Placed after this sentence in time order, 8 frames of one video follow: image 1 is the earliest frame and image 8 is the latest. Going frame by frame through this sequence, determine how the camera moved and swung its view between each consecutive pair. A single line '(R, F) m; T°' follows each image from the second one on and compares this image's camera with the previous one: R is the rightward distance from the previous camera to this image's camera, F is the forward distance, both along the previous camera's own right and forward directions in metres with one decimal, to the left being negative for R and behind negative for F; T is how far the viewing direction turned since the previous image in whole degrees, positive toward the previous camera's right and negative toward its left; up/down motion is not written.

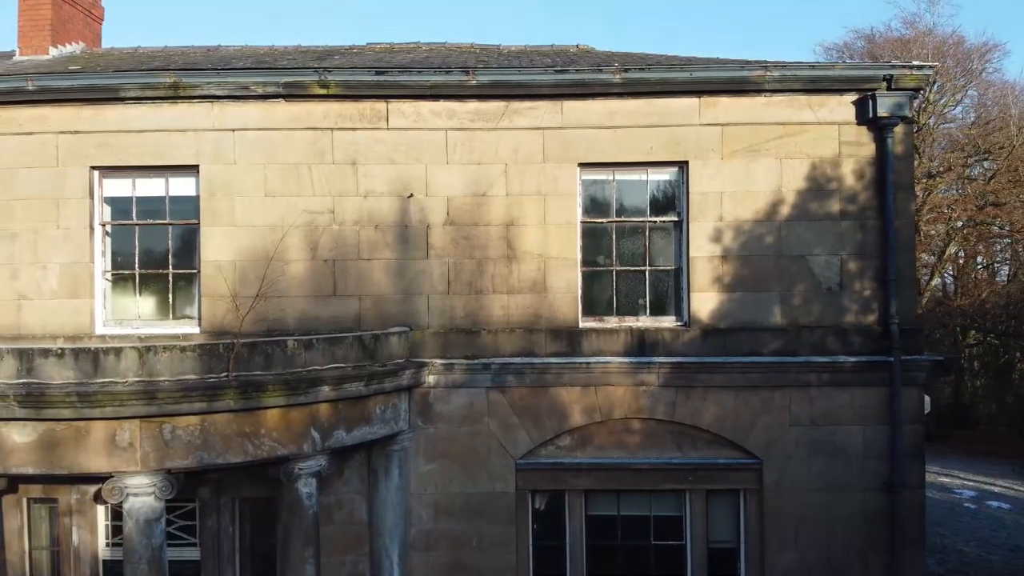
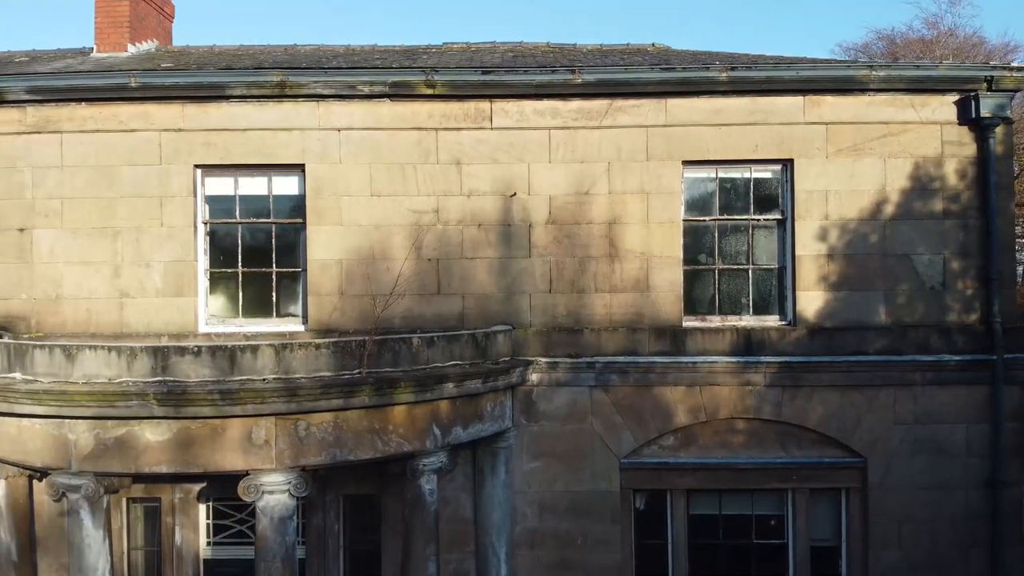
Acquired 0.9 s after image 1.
(-0.7, 0.0) m; +1°
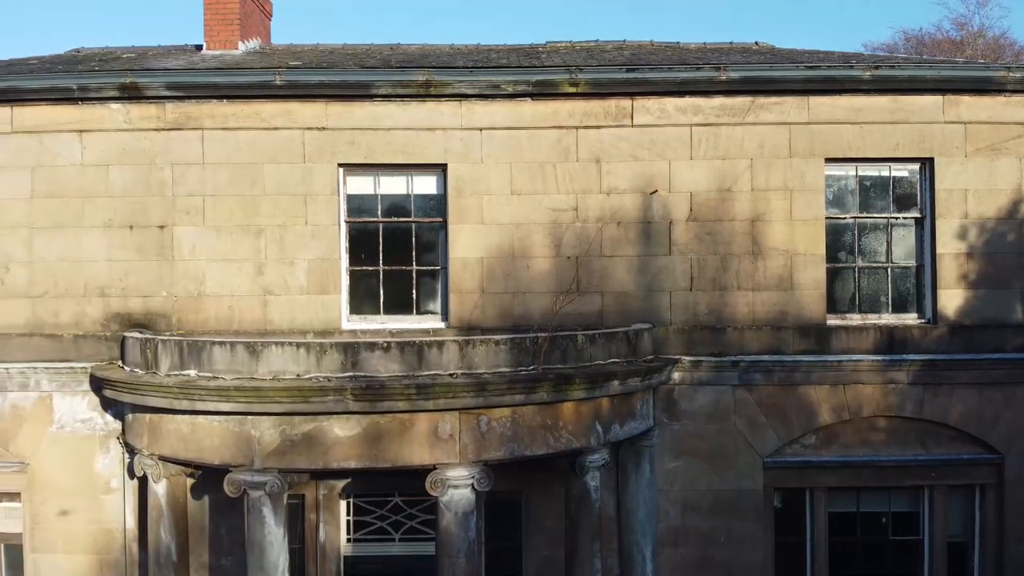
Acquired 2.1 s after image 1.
(-0.9, 0.0) m; +1°
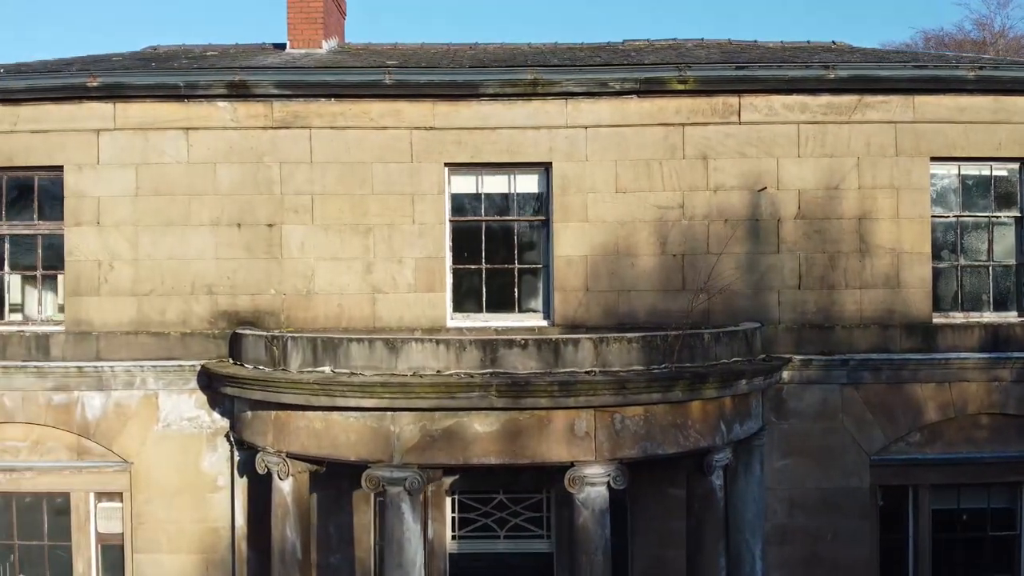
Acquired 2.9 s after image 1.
(-0.7, 0.0) m; +1°
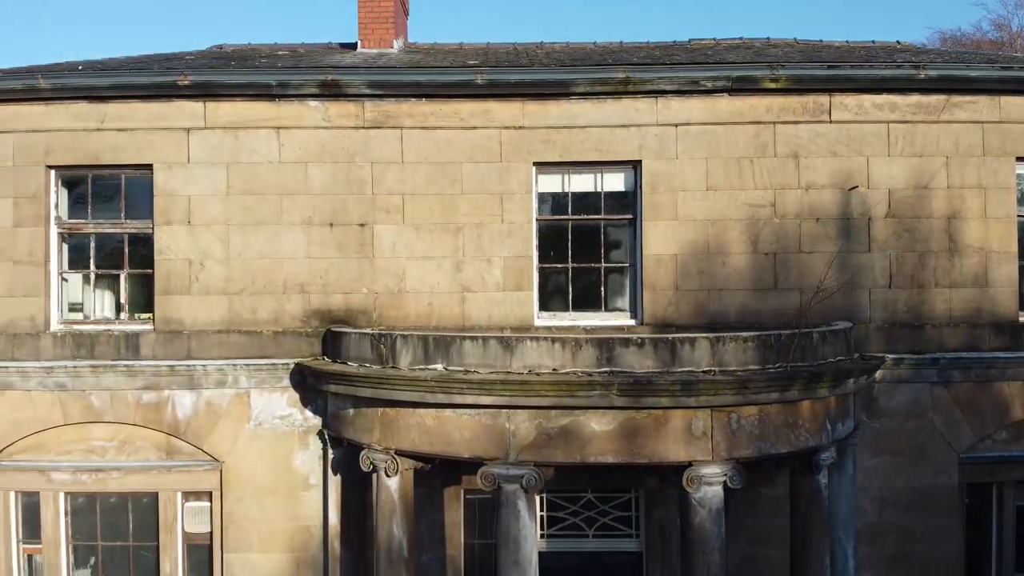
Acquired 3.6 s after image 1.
(-0.6, 0.0) m; +1°
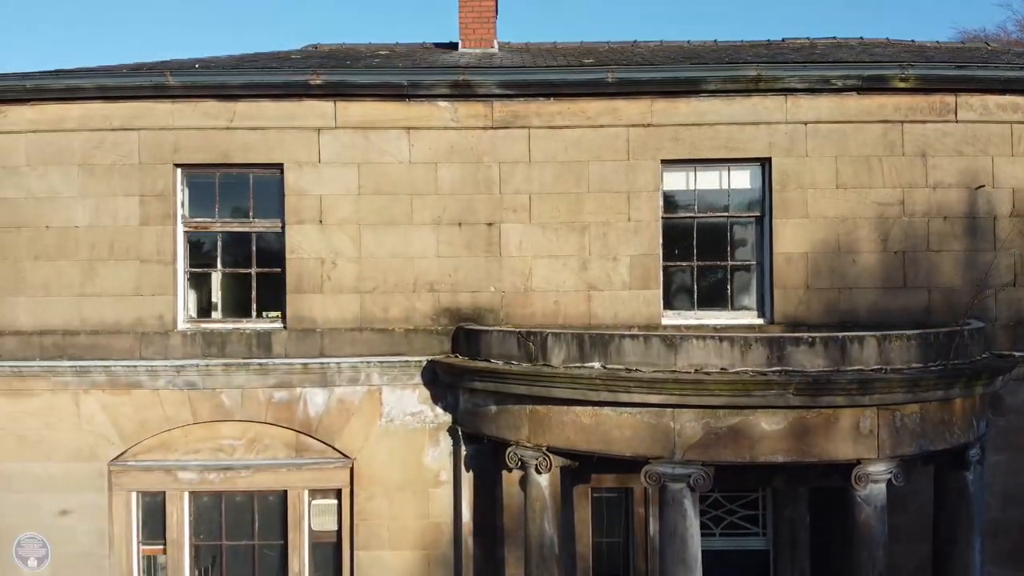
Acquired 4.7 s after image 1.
(-0.9, 0.0) m; +1°
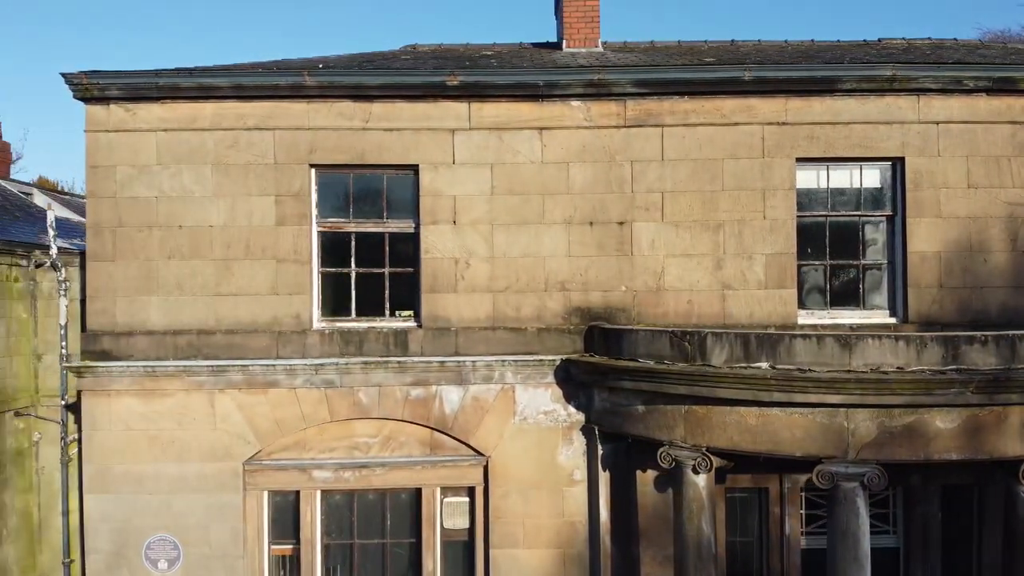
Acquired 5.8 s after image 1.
(-0.9, 0.0) m; +1°
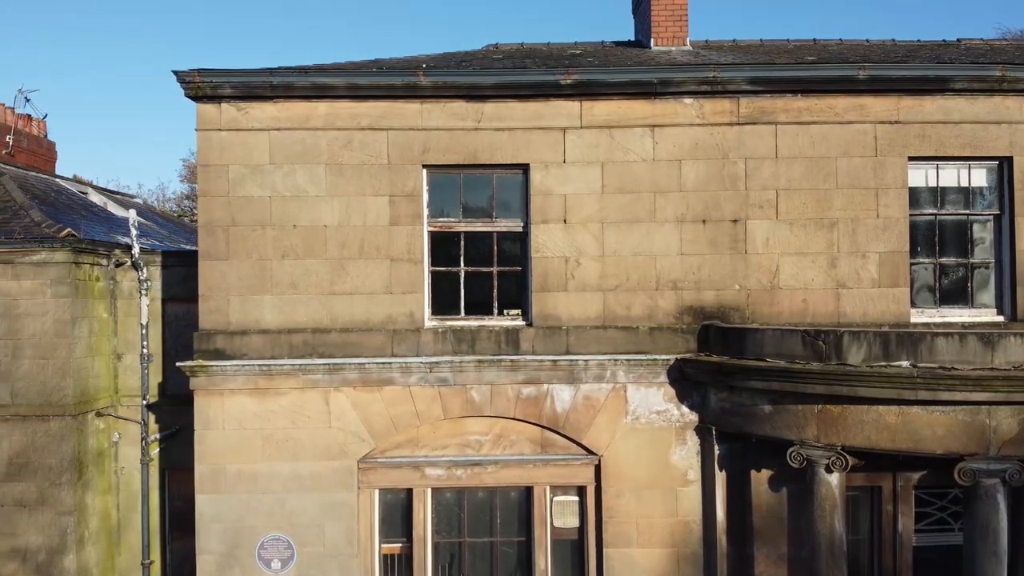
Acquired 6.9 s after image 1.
(-0.7, 0.0) m; +1°
